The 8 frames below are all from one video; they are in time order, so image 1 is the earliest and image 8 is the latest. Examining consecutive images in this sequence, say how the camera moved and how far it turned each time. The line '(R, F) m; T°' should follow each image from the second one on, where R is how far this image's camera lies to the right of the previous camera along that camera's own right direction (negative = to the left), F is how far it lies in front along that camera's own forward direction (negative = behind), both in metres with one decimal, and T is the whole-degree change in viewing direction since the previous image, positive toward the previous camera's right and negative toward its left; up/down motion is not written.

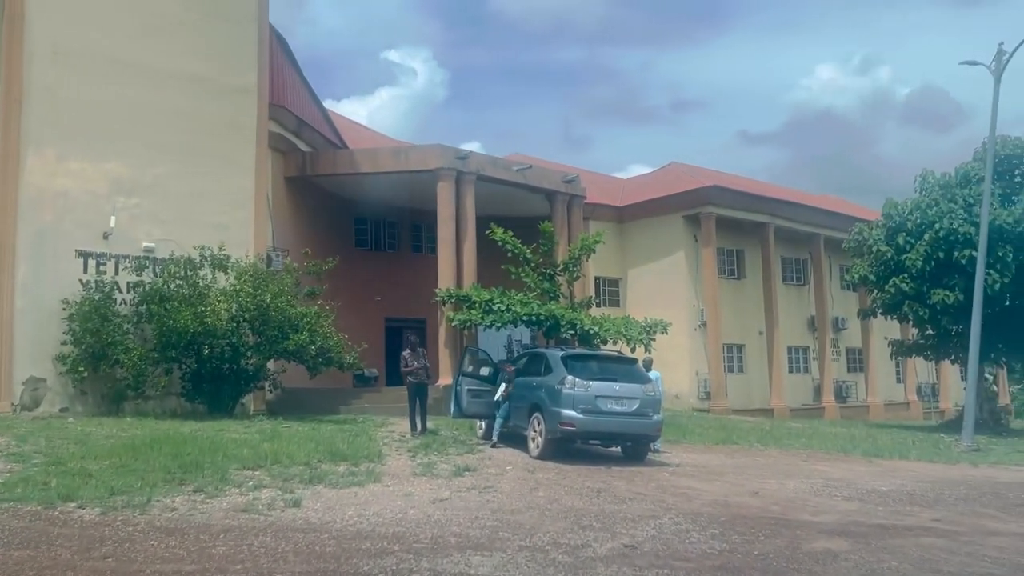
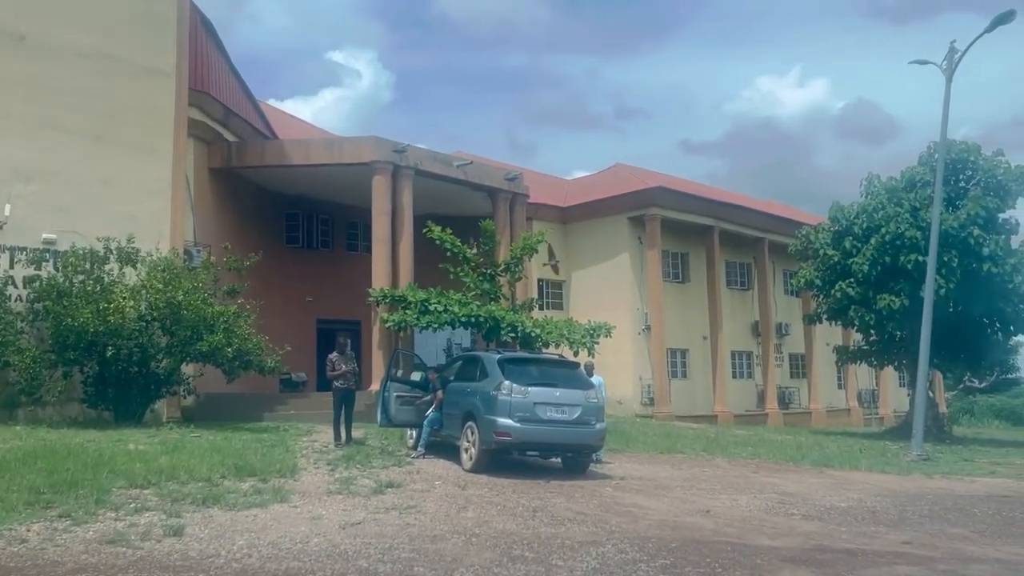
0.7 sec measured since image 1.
(+0.2, +1.0) m; +4°
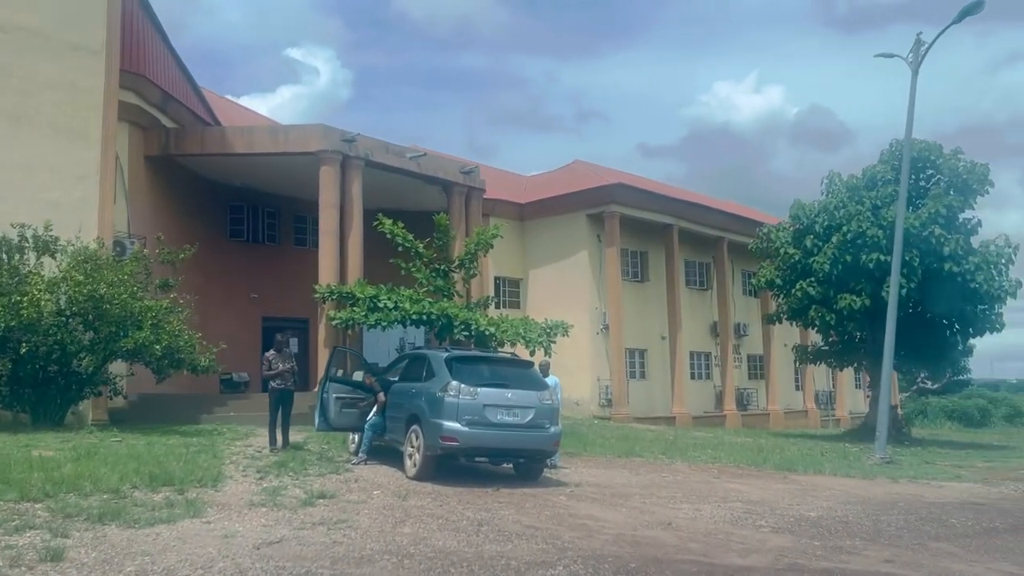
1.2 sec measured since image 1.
(+0.1, +0.8) m; +3°
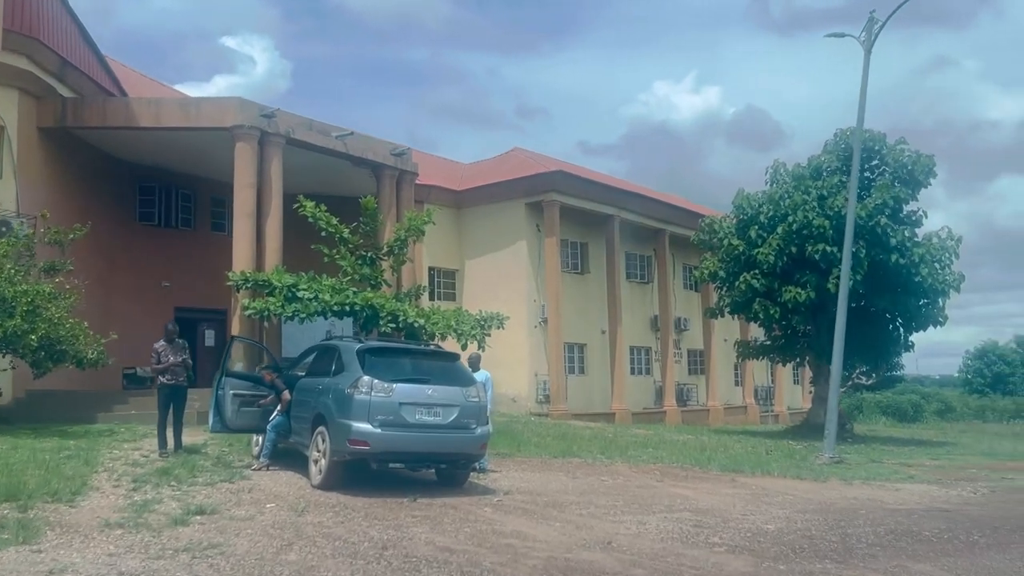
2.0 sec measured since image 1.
(+0.2, +1.2) m; +4°
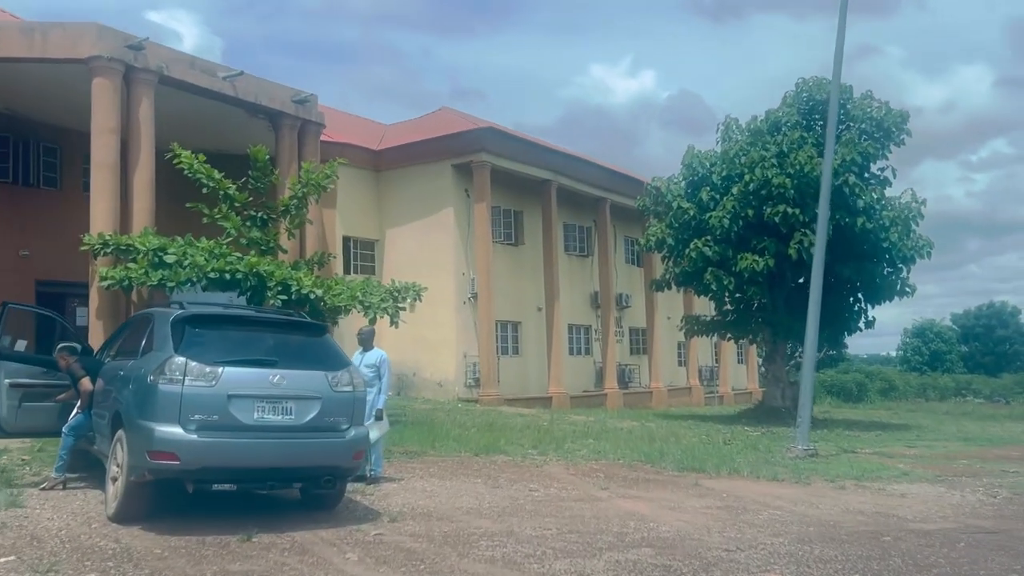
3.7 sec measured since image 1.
(+0.4, +2.7) m; +4°
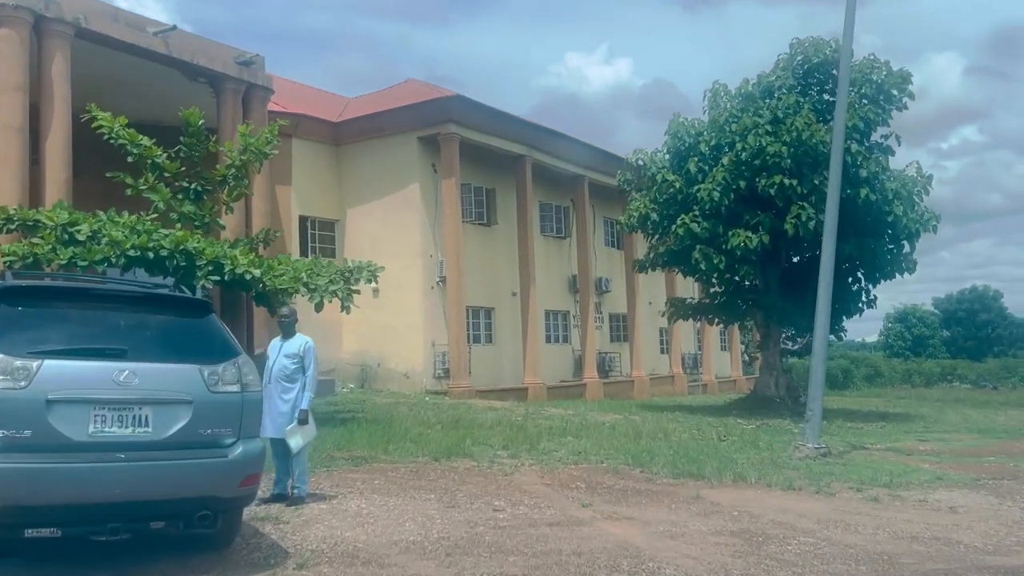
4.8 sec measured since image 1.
(+0.2, +1.8) m; +1°
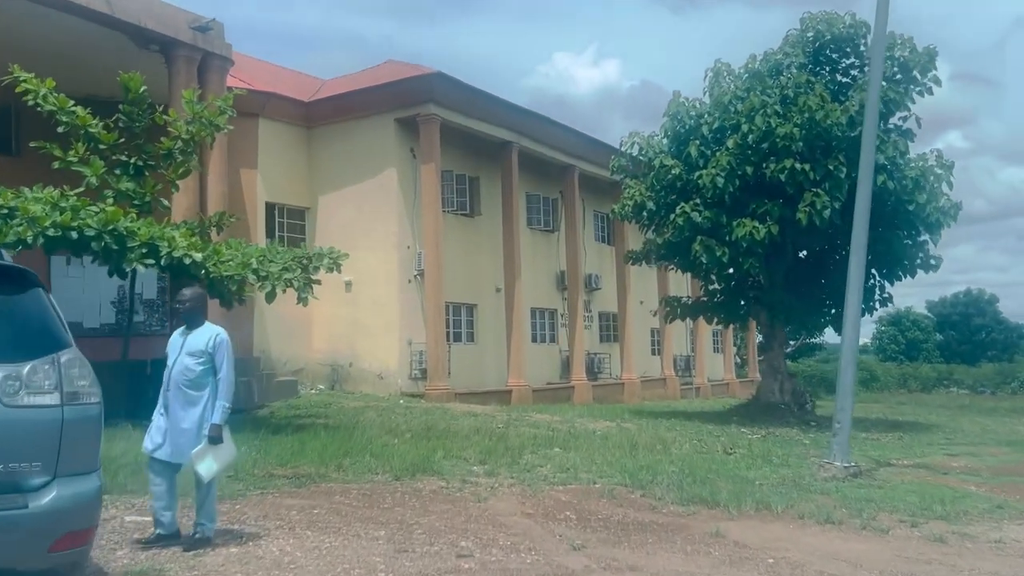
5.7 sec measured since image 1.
(+0.1, +1.6) m; +1°
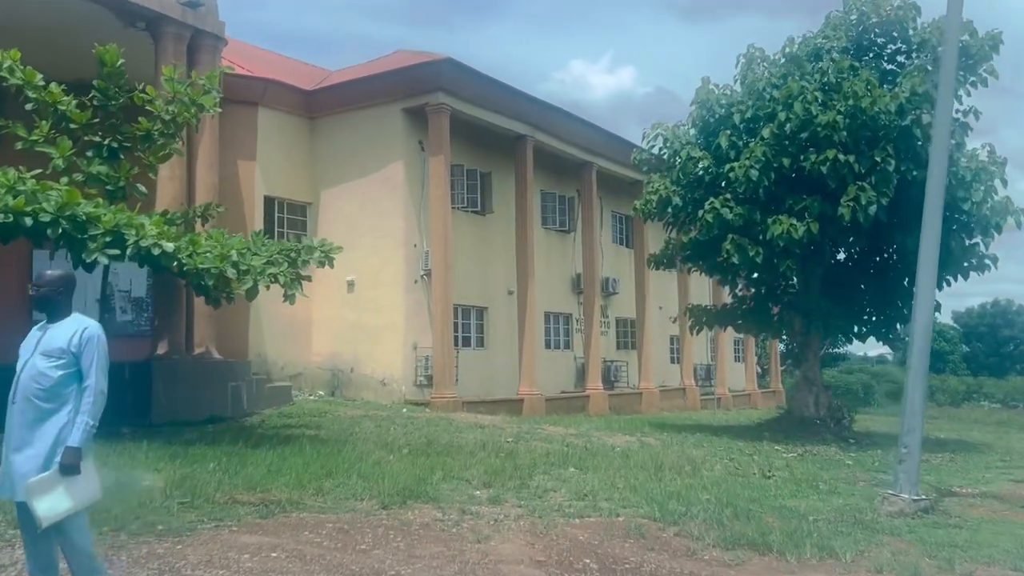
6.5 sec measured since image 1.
(0.0, +1.3) m; -1°
